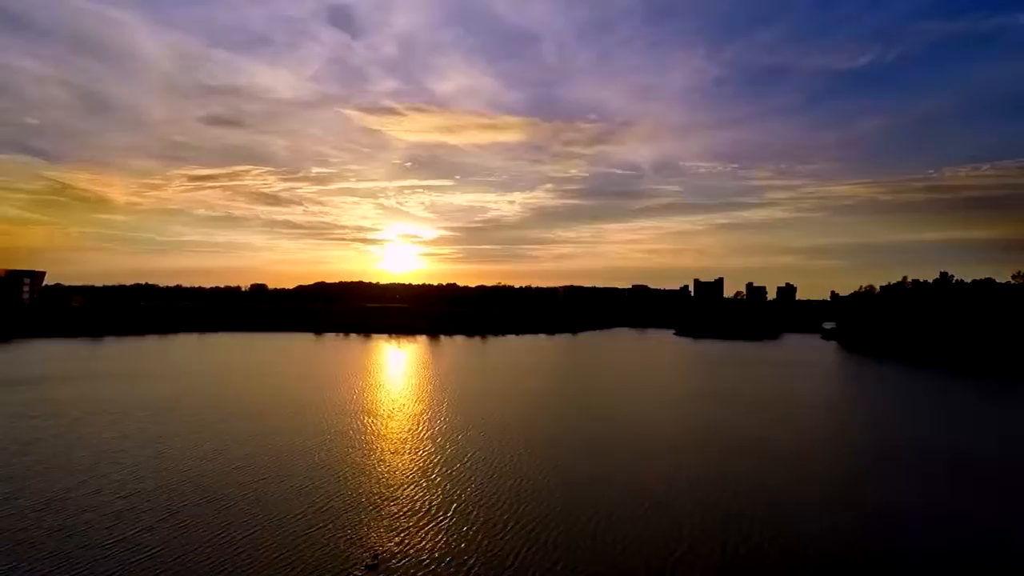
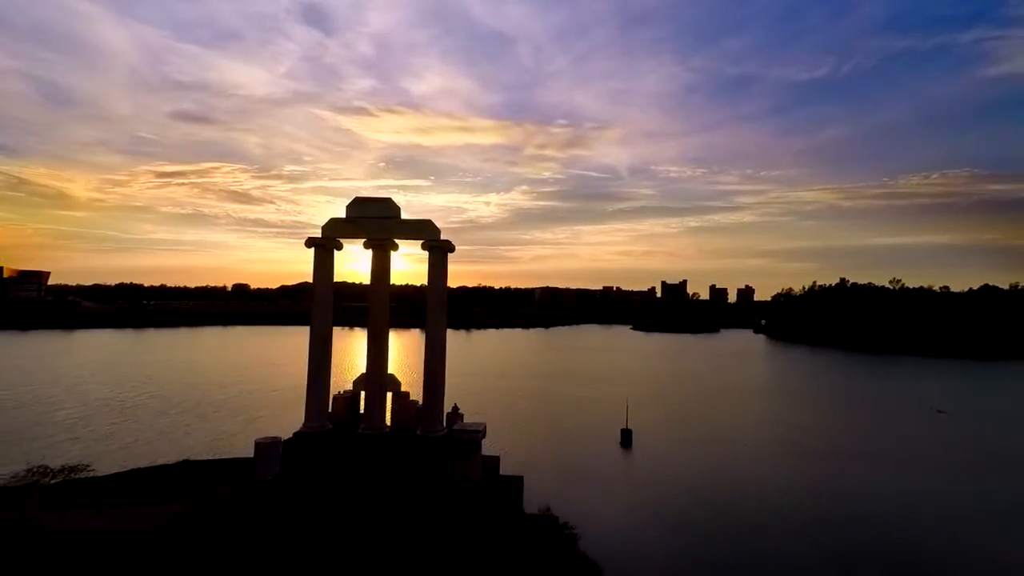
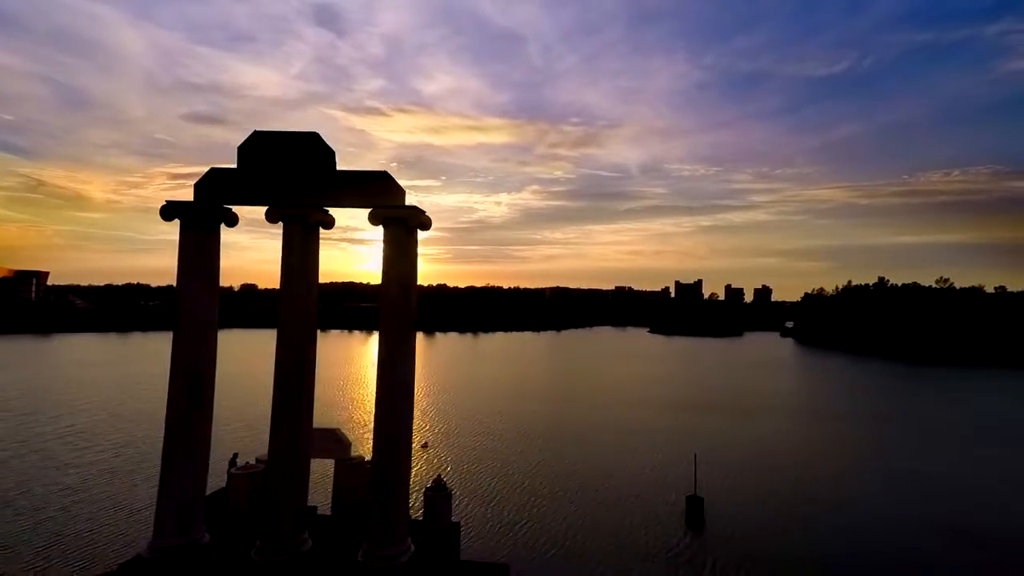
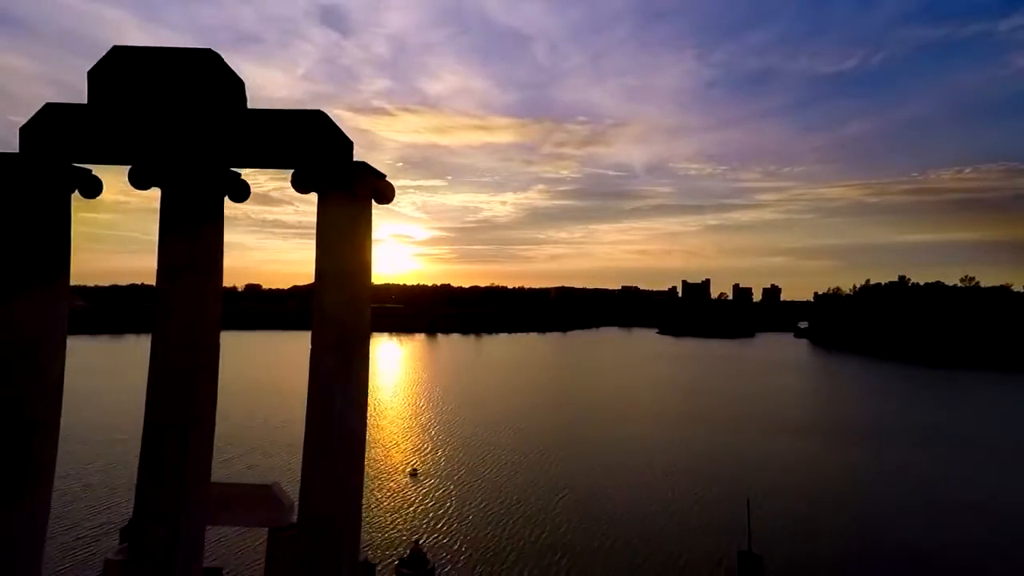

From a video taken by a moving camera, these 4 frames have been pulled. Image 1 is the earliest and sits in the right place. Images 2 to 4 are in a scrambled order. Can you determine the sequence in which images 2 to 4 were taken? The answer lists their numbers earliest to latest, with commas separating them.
4, 3, 2
